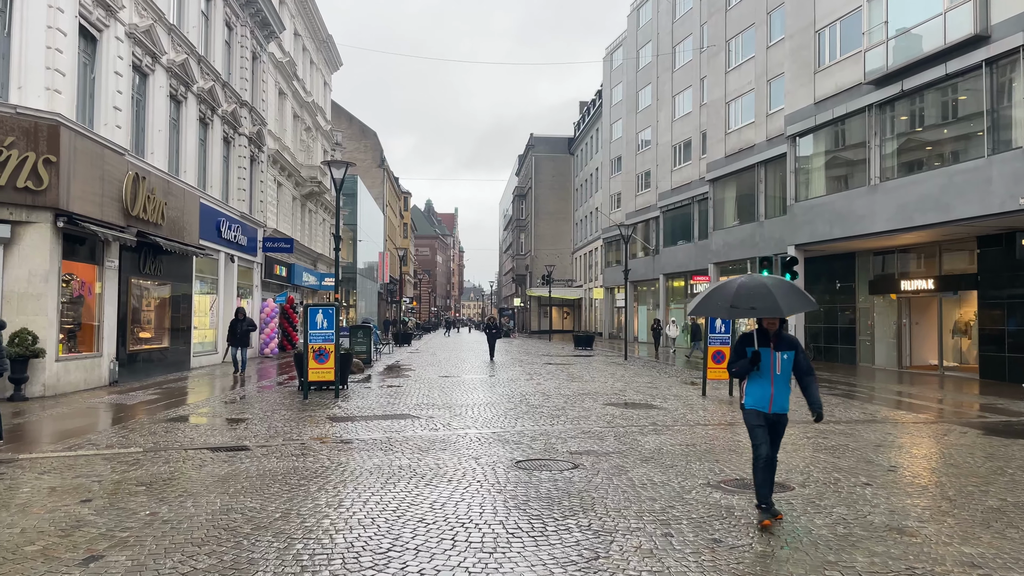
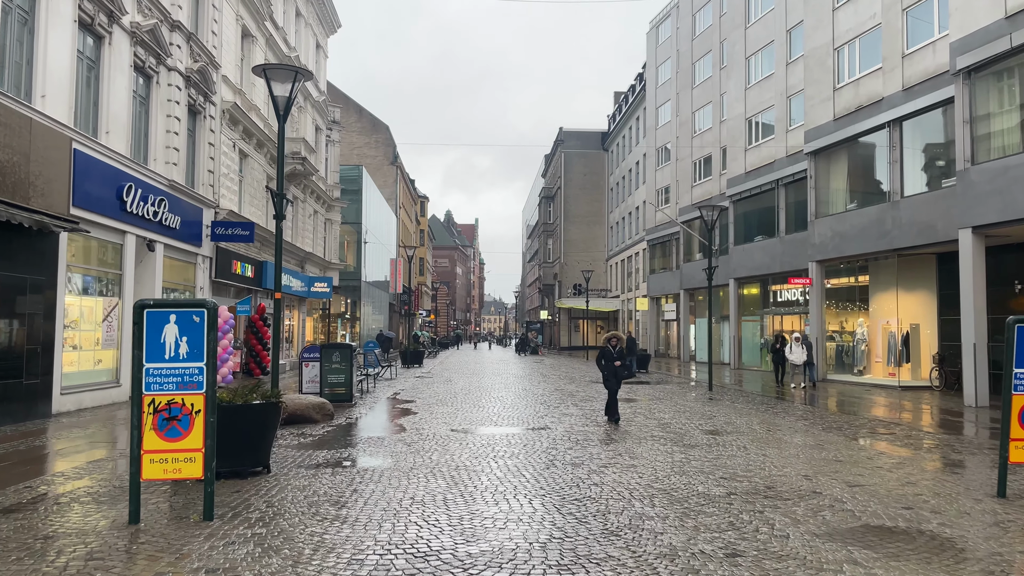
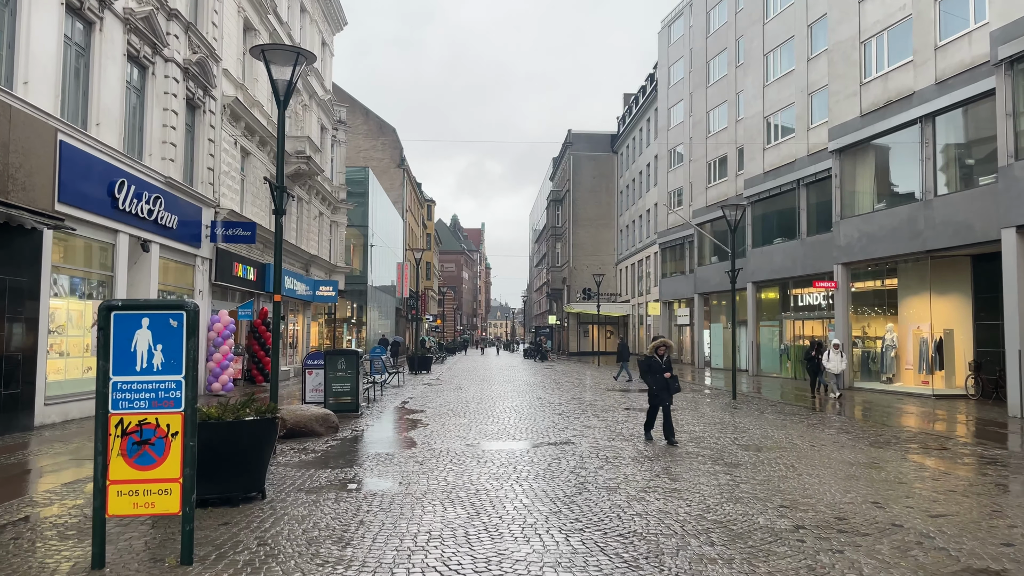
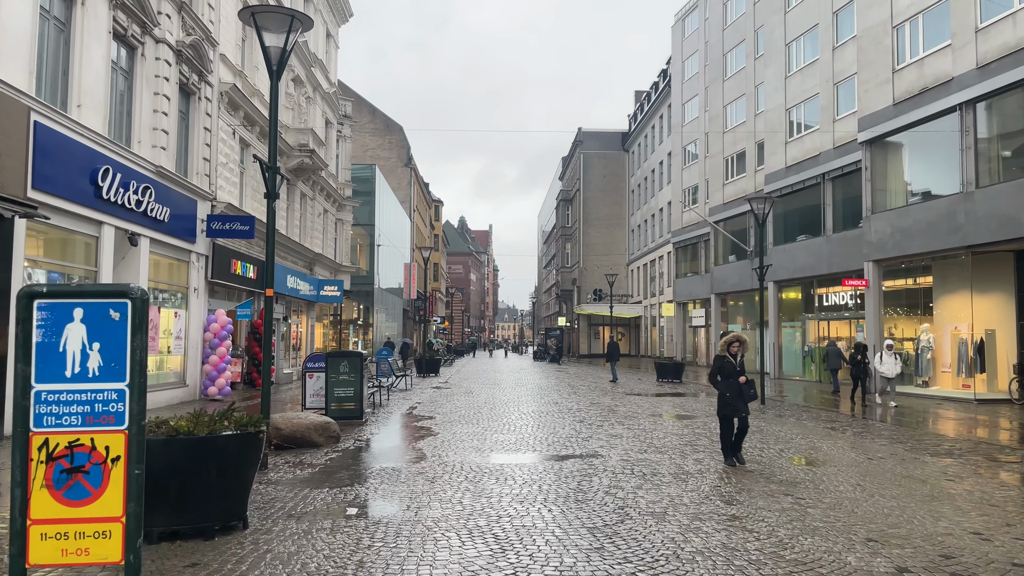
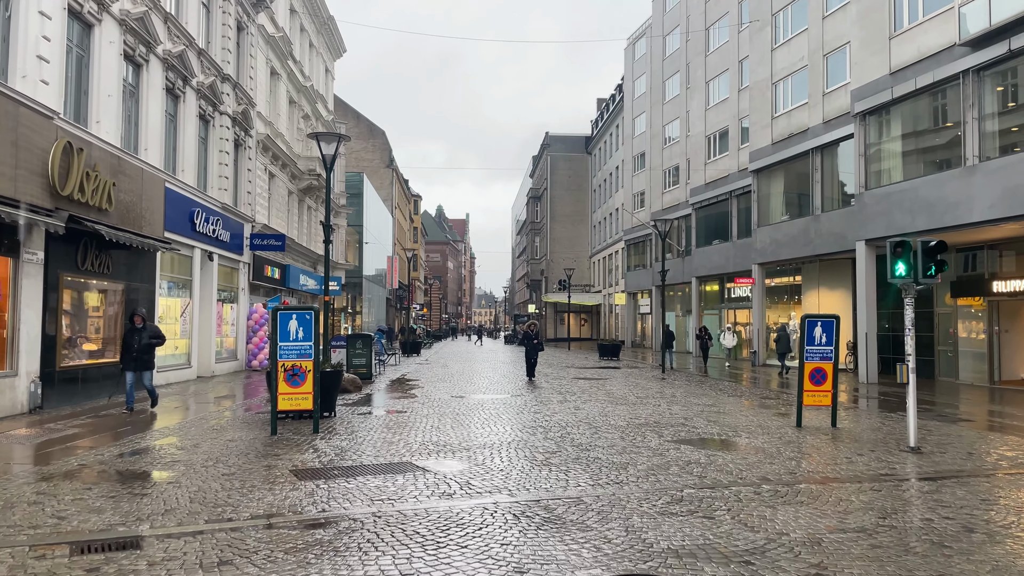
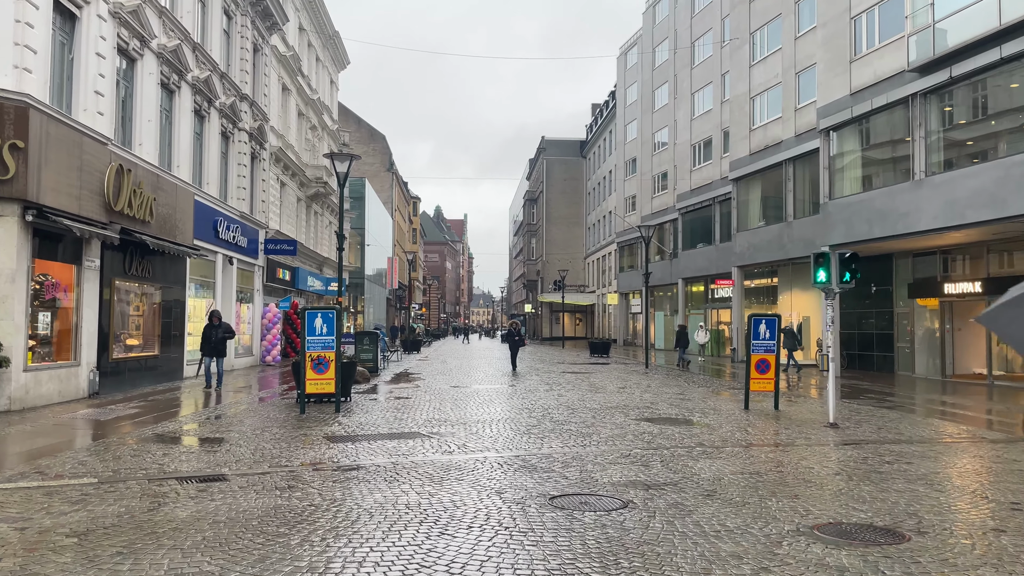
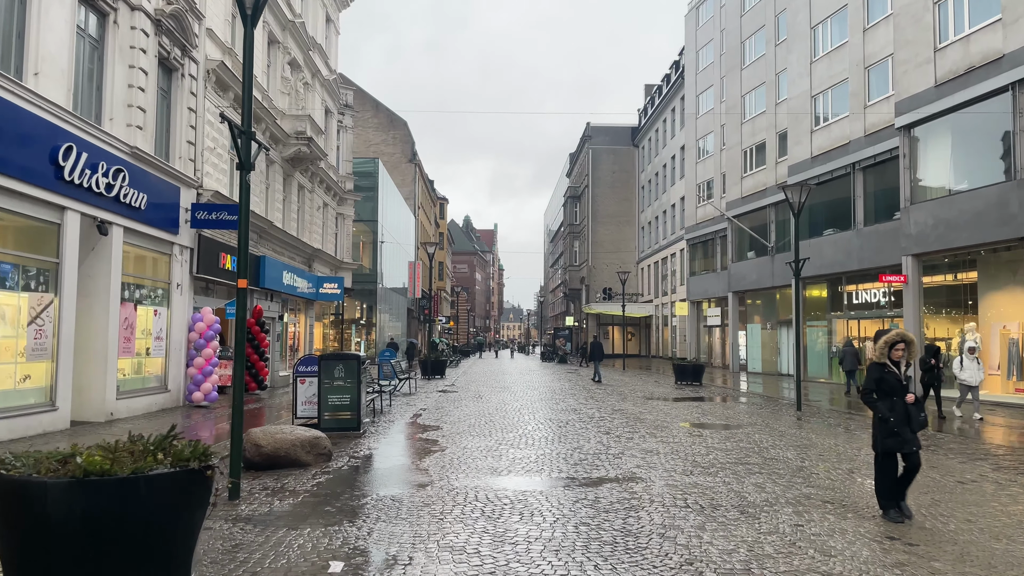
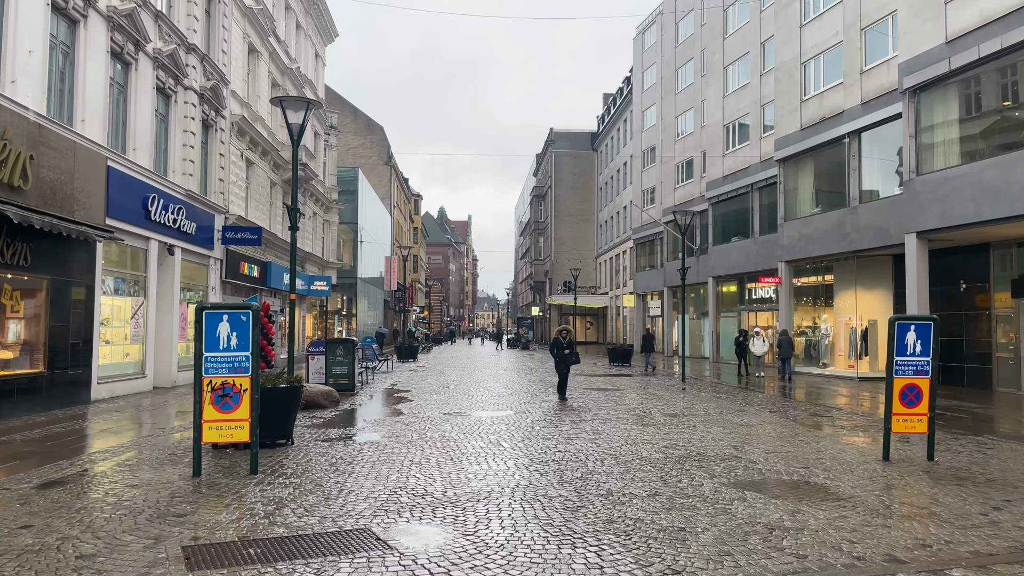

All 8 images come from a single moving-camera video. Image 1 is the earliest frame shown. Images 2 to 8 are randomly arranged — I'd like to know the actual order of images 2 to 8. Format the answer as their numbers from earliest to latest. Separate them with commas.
6, 5, 8, 2, 3, 4, 7
